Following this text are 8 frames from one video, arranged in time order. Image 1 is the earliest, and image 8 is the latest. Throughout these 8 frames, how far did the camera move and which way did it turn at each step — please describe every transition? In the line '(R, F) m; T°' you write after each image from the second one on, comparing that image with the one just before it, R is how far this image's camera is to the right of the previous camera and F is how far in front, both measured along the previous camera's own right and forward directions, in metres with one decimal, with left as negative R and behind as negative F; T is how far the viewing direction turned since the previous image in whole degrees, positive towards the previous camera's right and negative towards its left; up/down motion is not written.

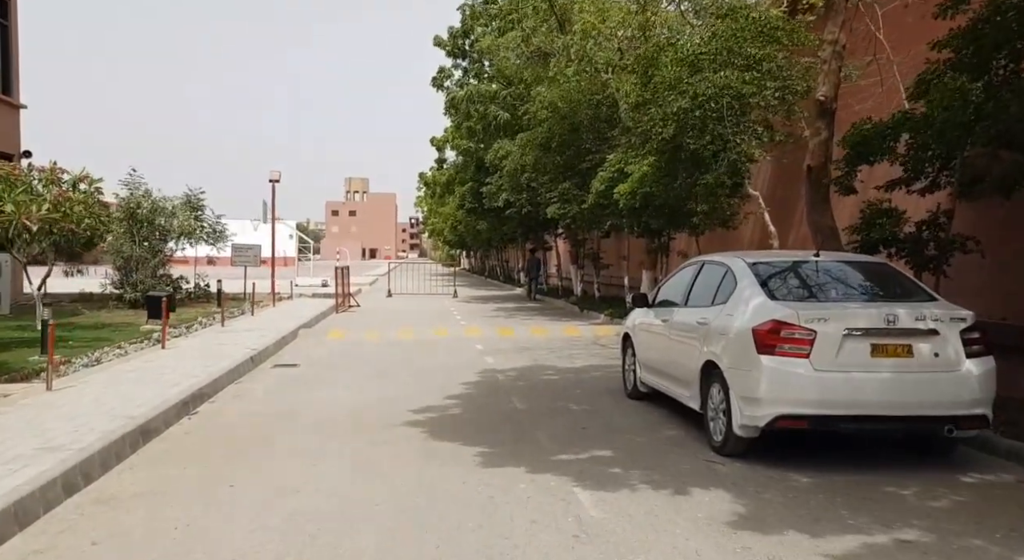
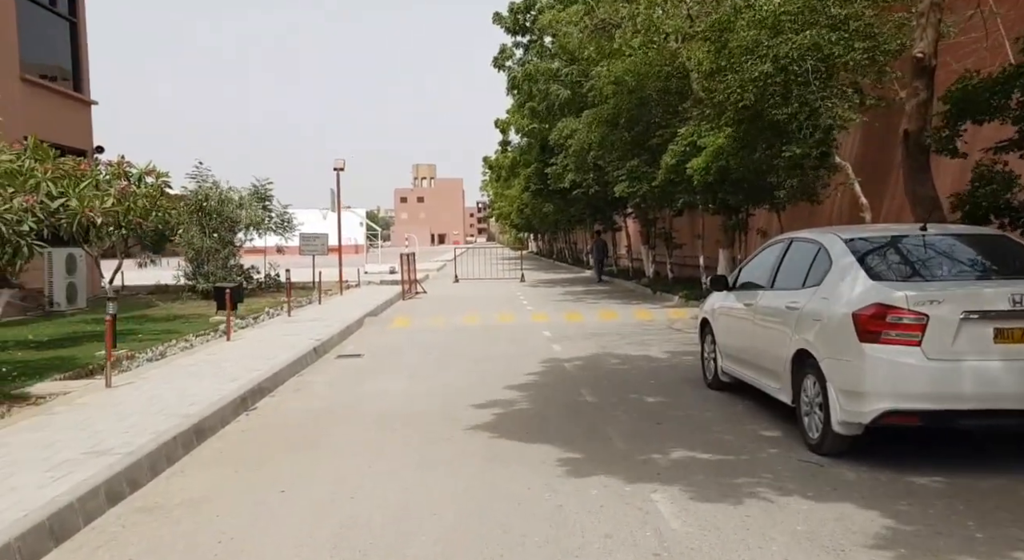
(0.0, +0.6) m; -5°
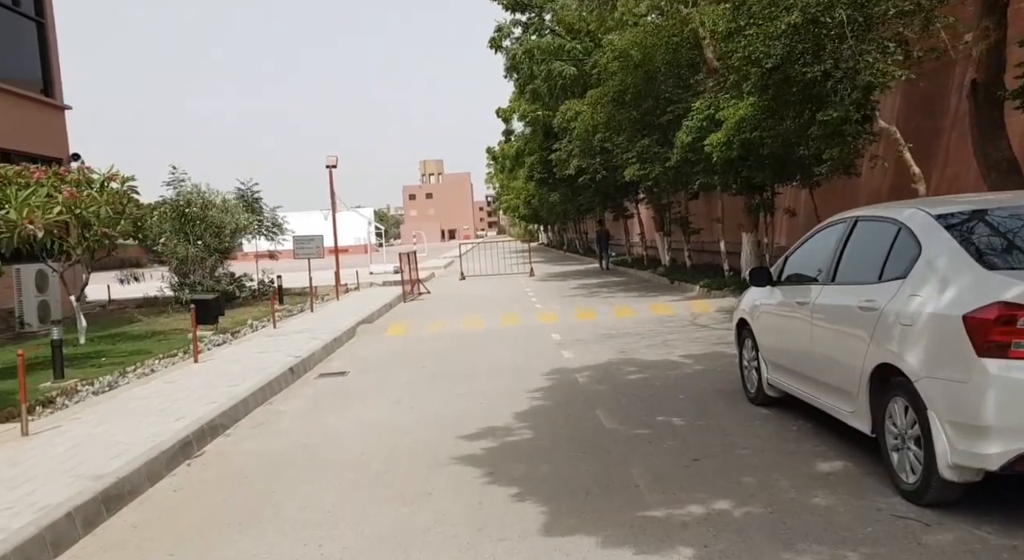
(+0.2, +1.6) m; -1°
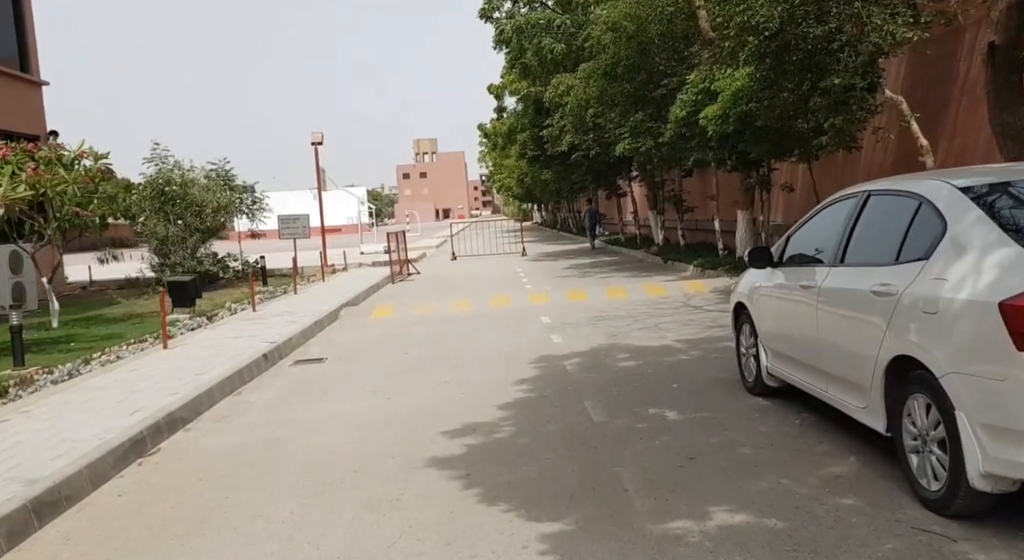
(+0.1, +0.6) m; 0°
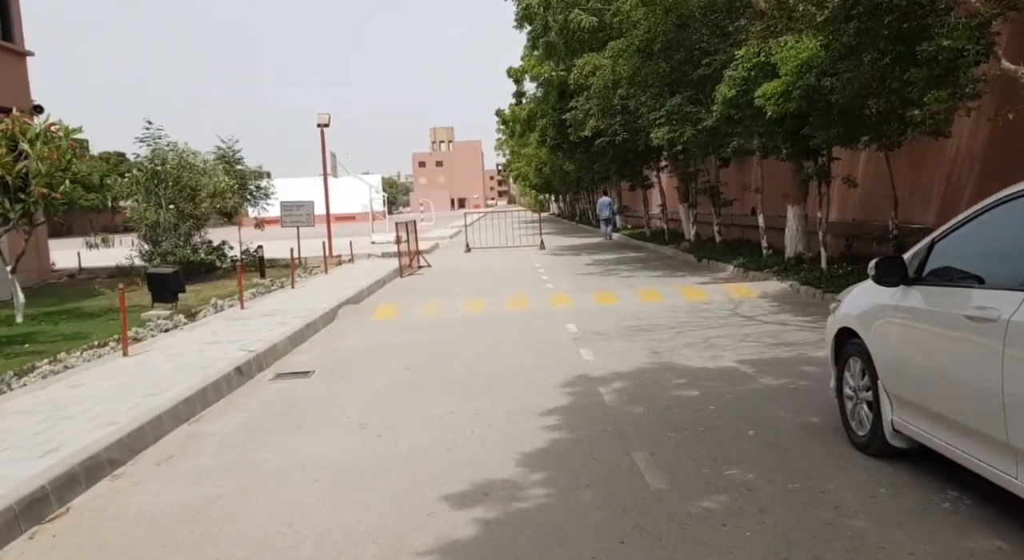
(-0.1, +1.8) m; -1°
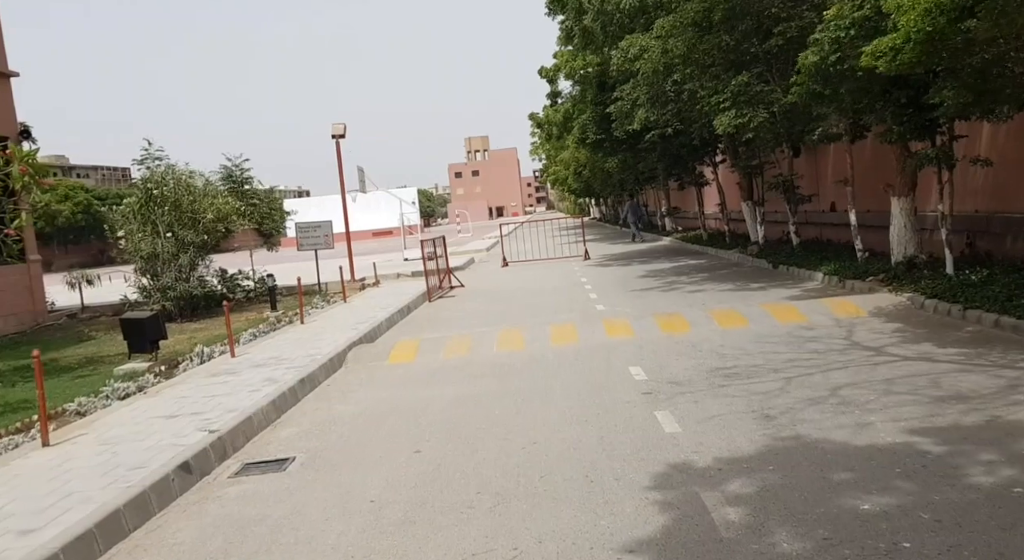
(0.0, +2.6) m; -3°
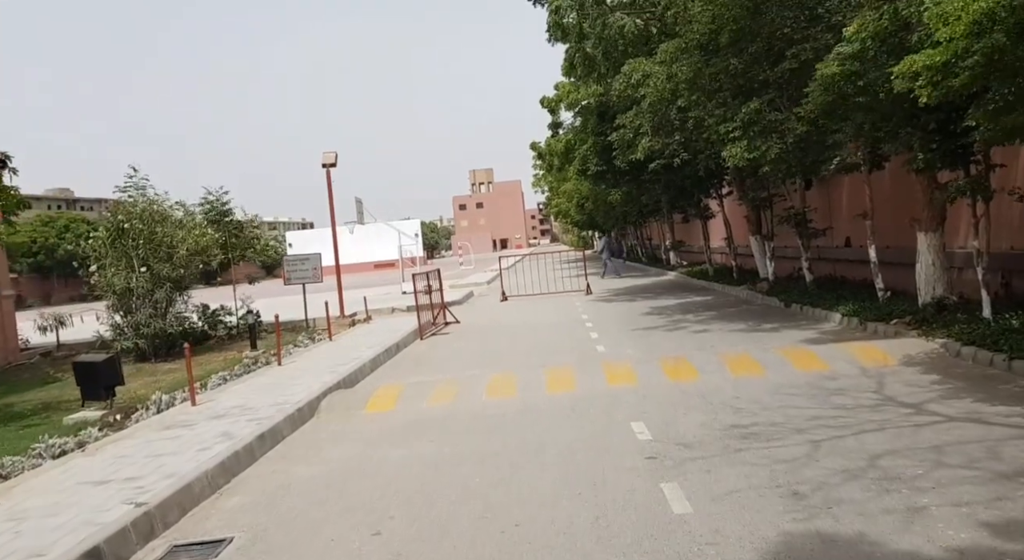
(+0.2, +1.0) m; 0°
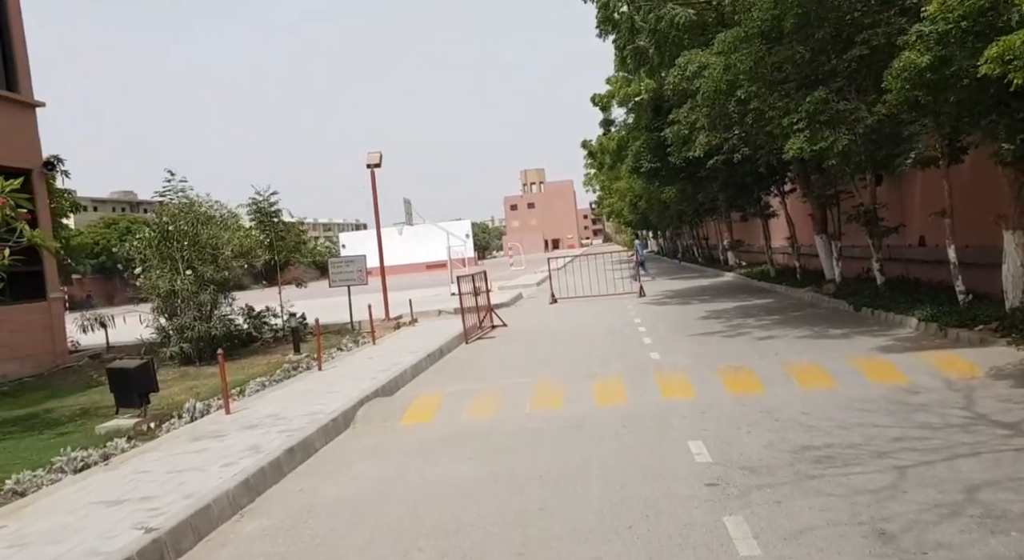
(+0.1, +0.6) m; -4°
